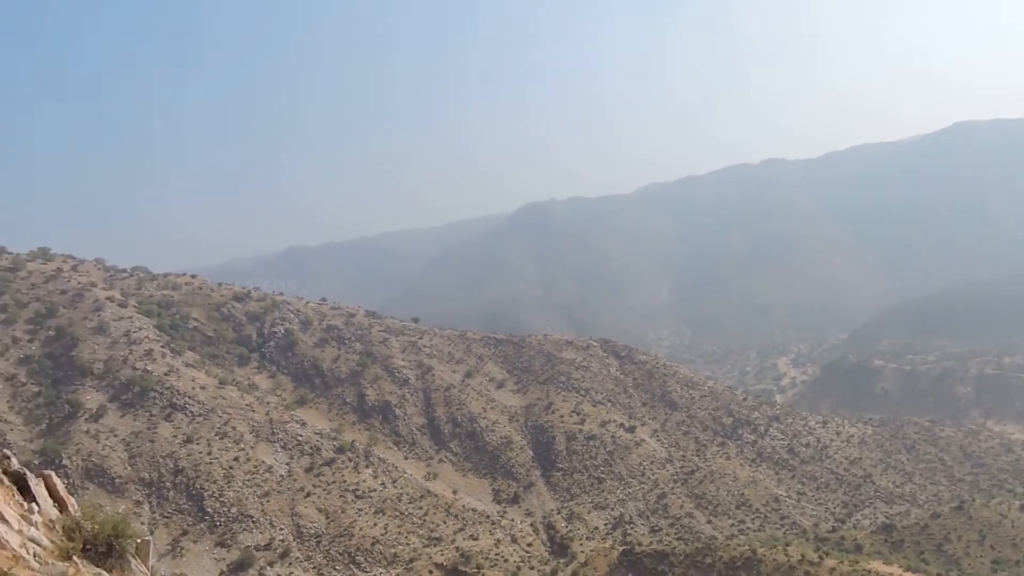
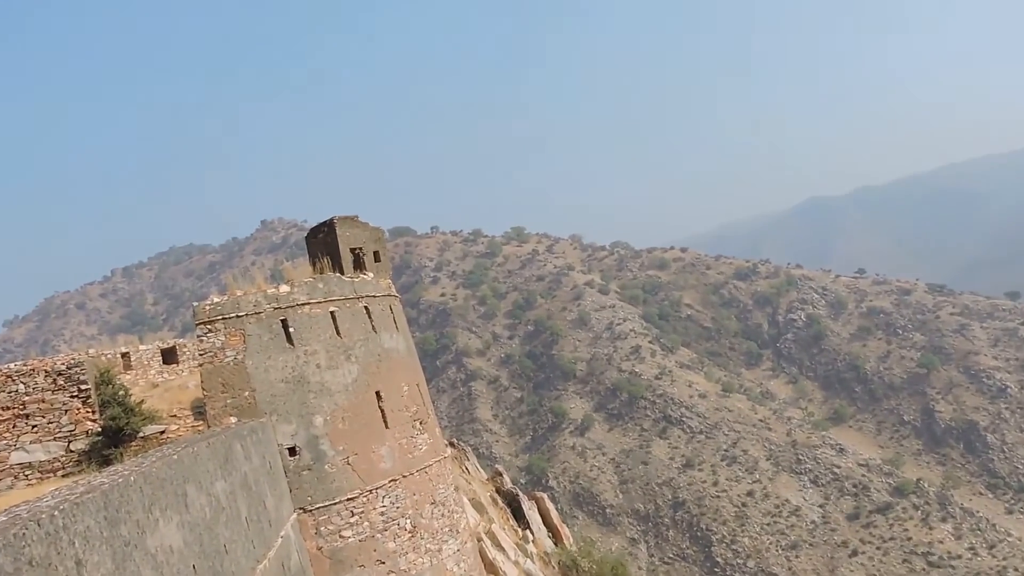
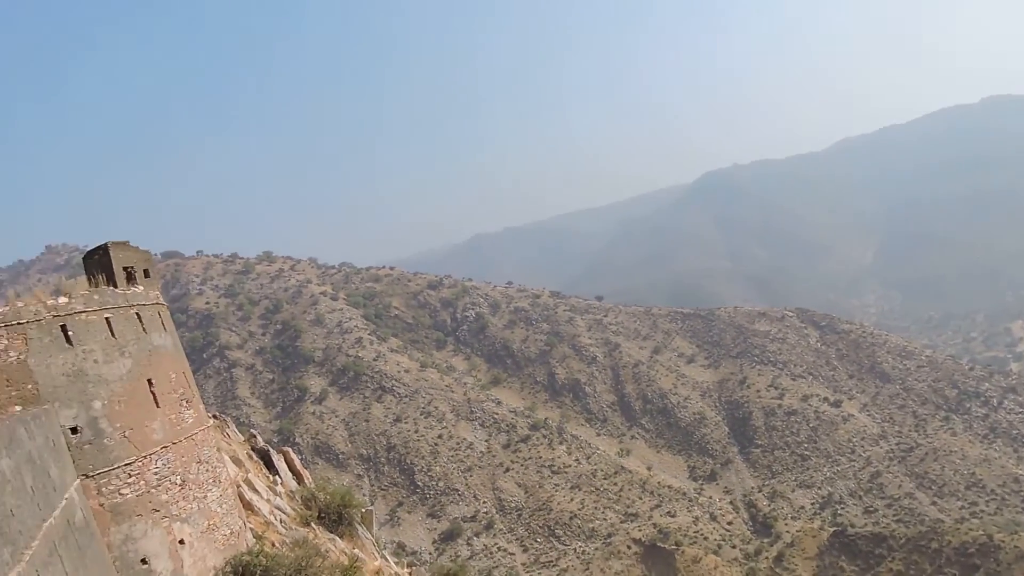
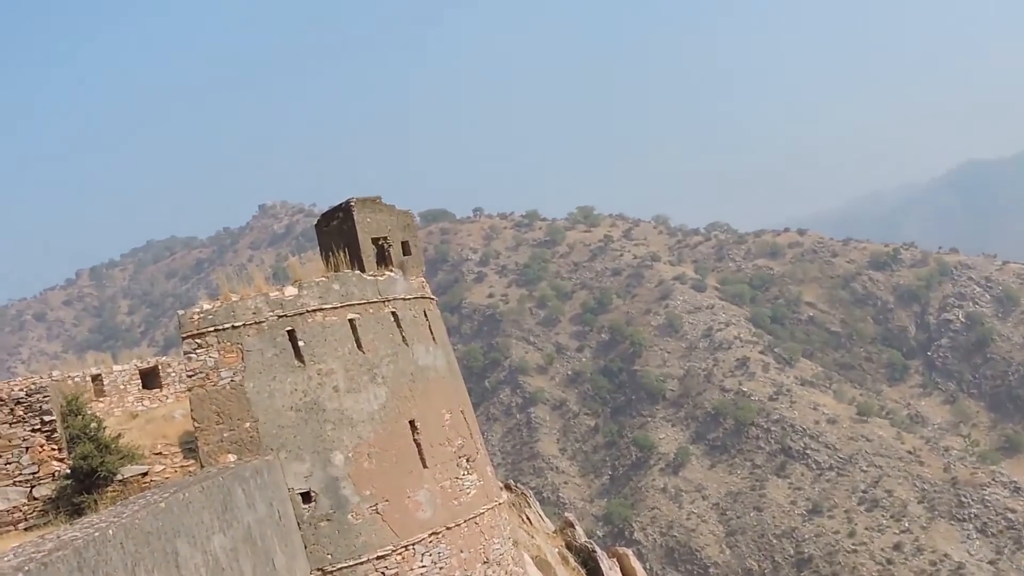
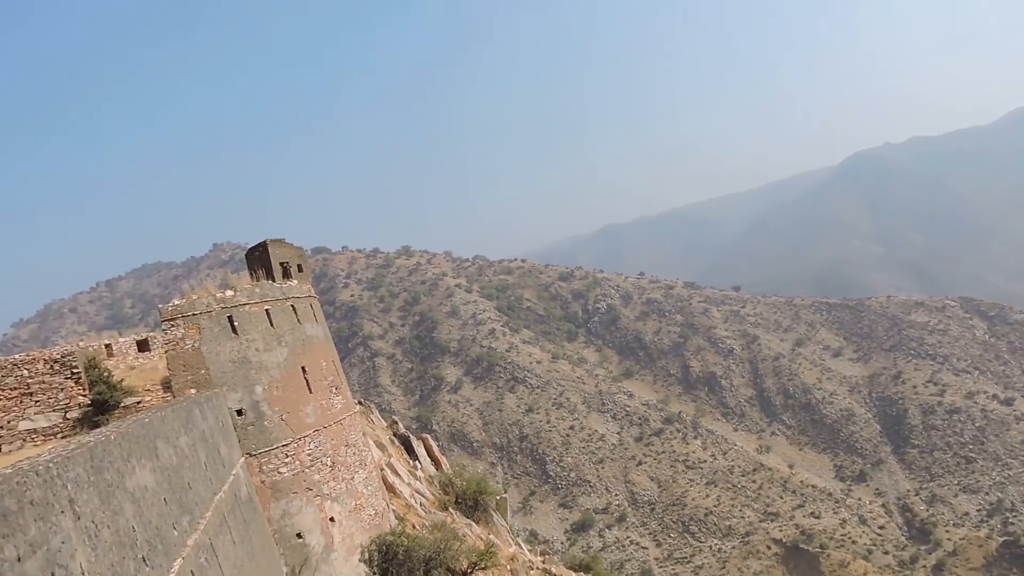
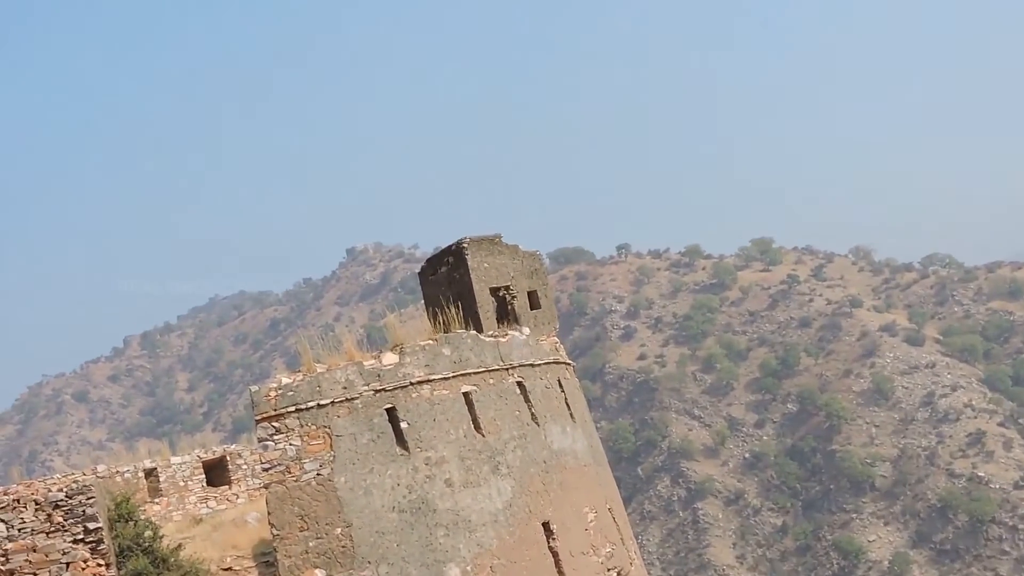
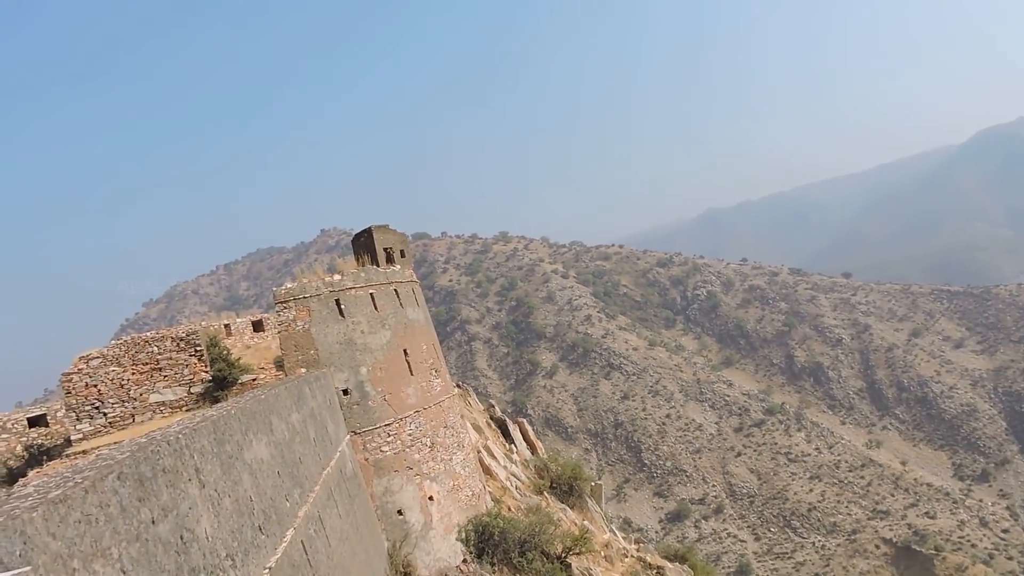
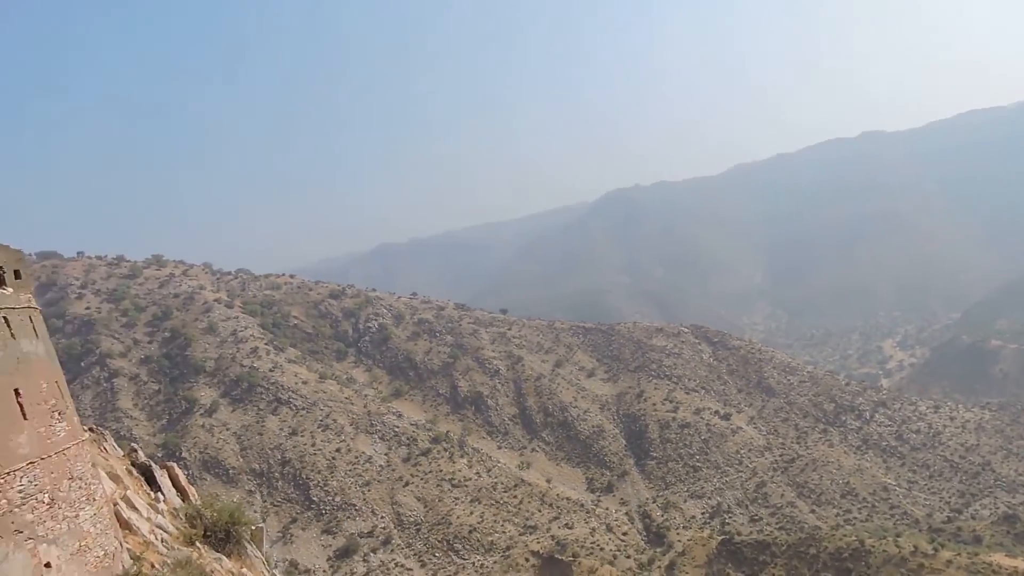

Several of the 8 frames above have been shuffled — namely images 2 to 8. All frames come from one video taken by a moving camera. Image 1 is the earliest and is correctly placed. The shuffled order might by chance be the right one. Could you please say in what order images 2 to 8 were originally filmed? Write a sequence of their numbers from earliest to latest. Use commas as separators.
8, 3, 5, 7, 2, 4, 6
